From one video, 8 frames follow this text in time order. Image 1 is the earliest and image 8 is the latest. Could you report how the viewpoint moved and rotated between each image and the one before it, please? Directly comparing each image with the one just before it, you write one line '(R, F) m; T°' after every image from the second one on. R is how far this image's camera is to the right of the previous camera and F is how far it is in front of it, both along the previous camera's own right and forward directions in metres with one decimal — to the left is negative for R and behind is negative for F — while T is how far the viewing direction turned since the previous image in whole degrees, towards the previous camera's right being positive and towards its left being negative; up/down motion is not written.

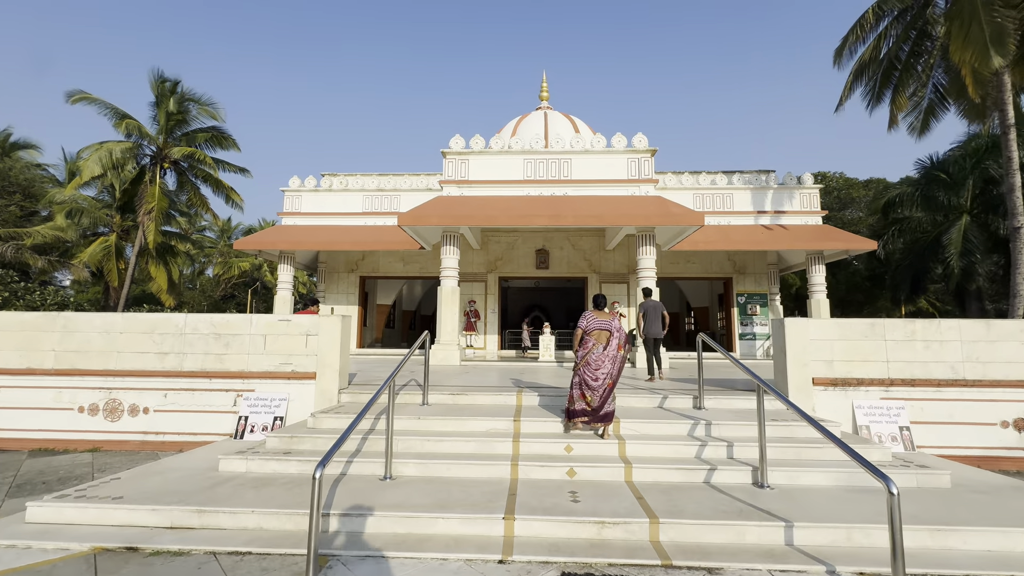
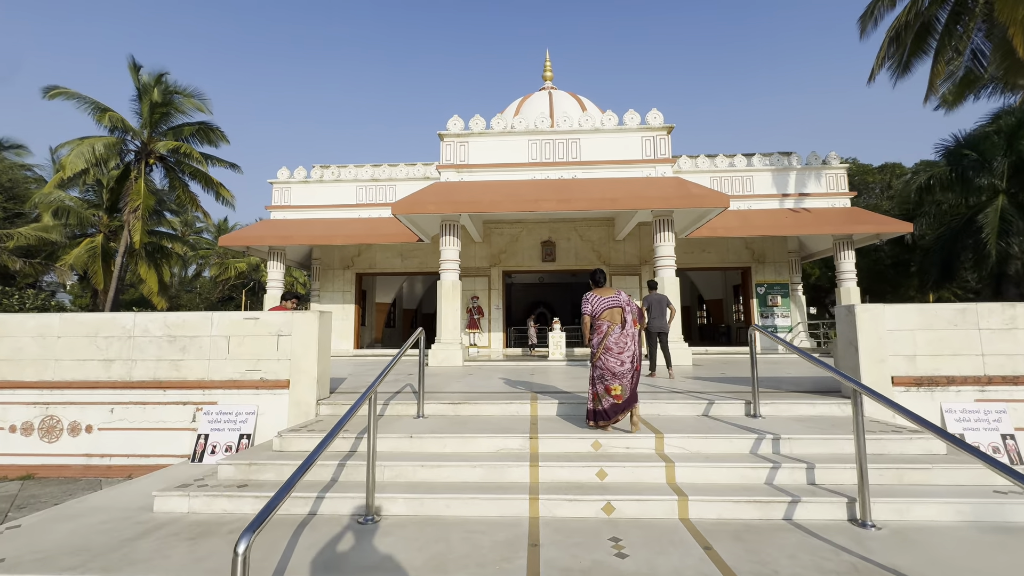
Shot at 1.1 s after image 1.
(-0.1, +1.0) m; 0°
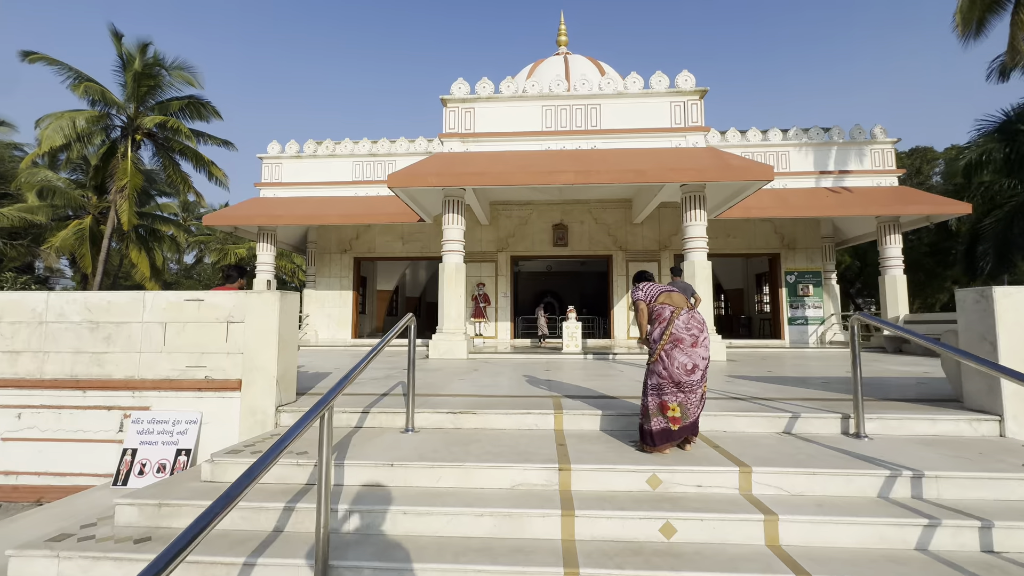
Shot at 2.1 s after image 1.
(-0.1, +1.2) m; -1°
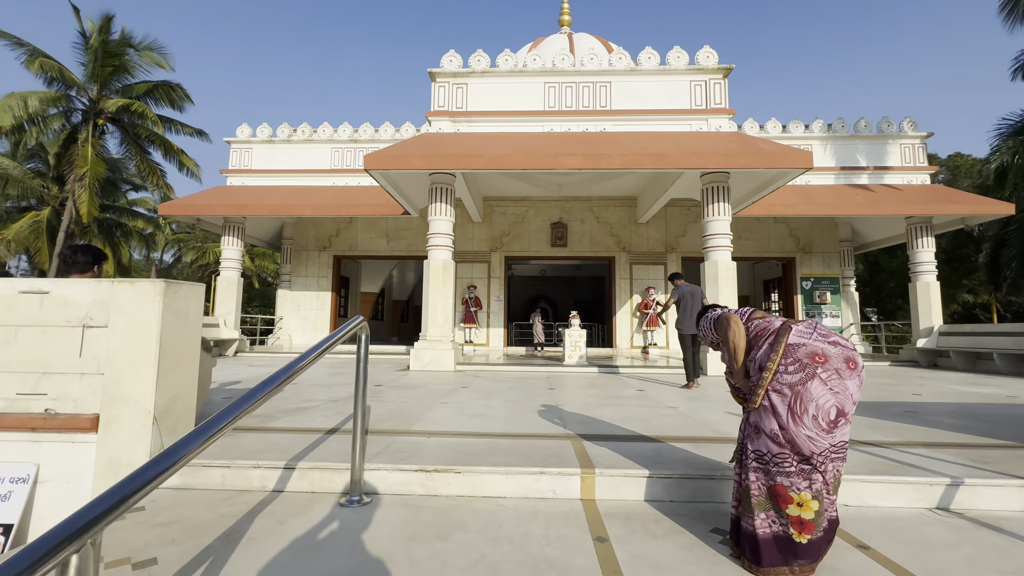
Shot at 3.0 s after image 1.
(-0.1, +1.3) m; +1°
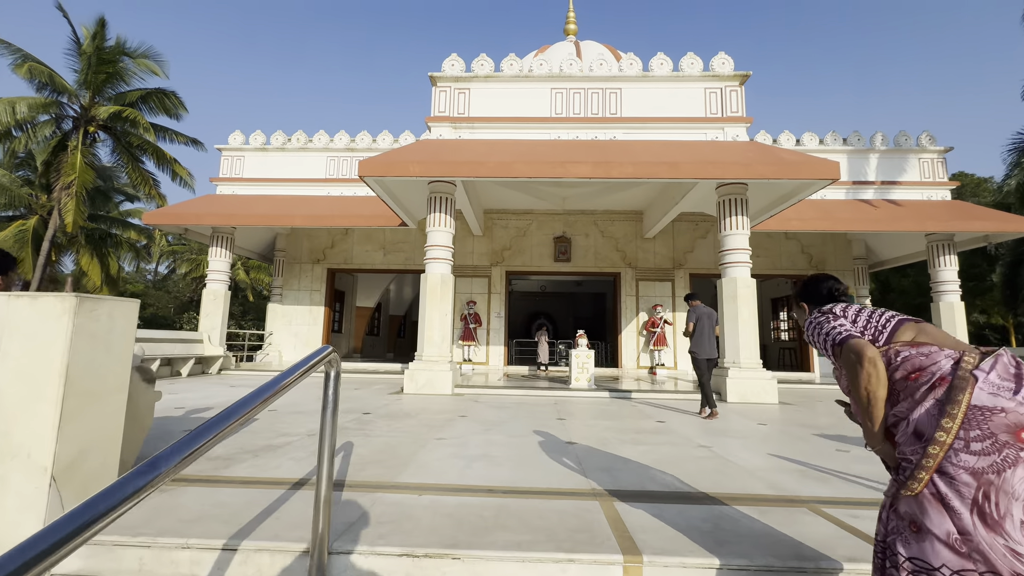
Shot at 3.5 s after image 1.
(-0.1, +0.6) m; 0°
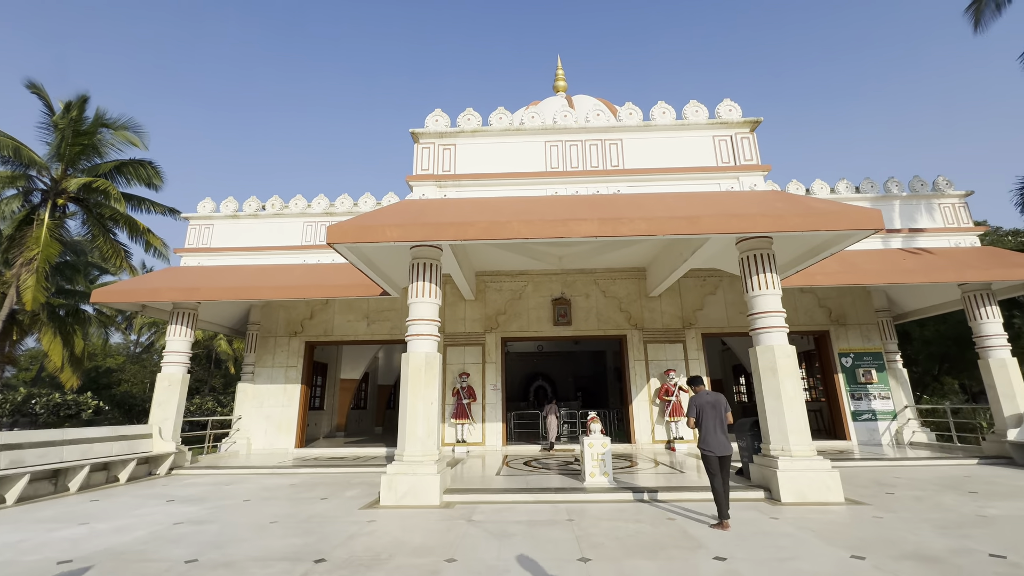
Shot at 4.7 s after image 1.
(0.0, +1.1) m; +1°
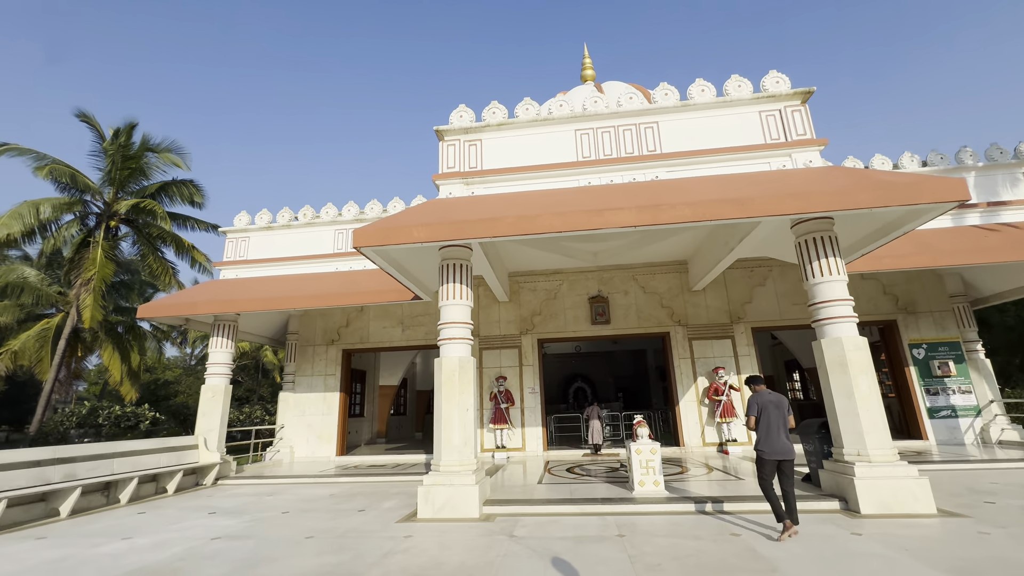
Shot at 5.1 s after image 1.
(0.0, +0.4) m; -4°
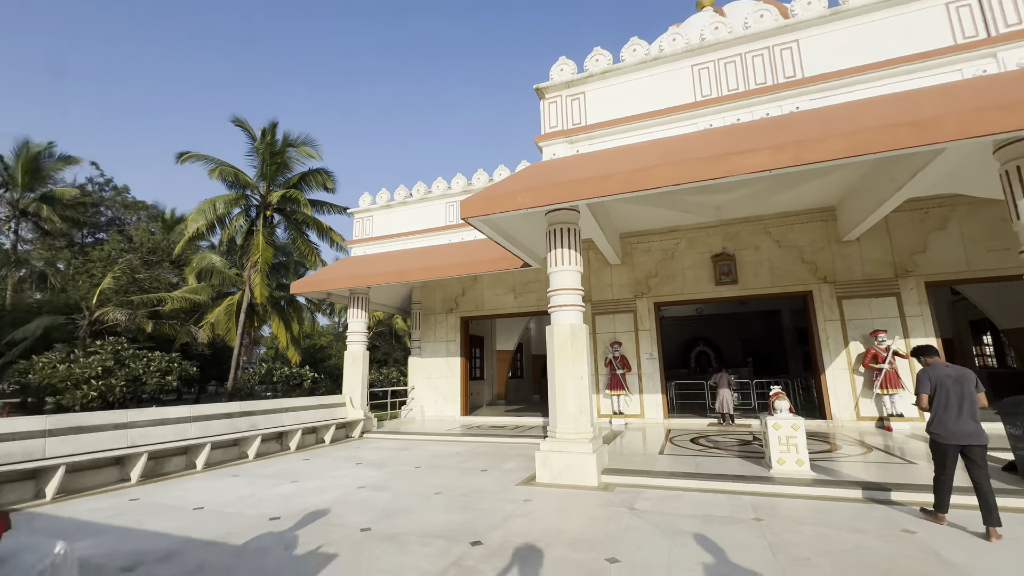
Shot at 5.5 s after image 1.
(0.0, +0.2) m; -14°
